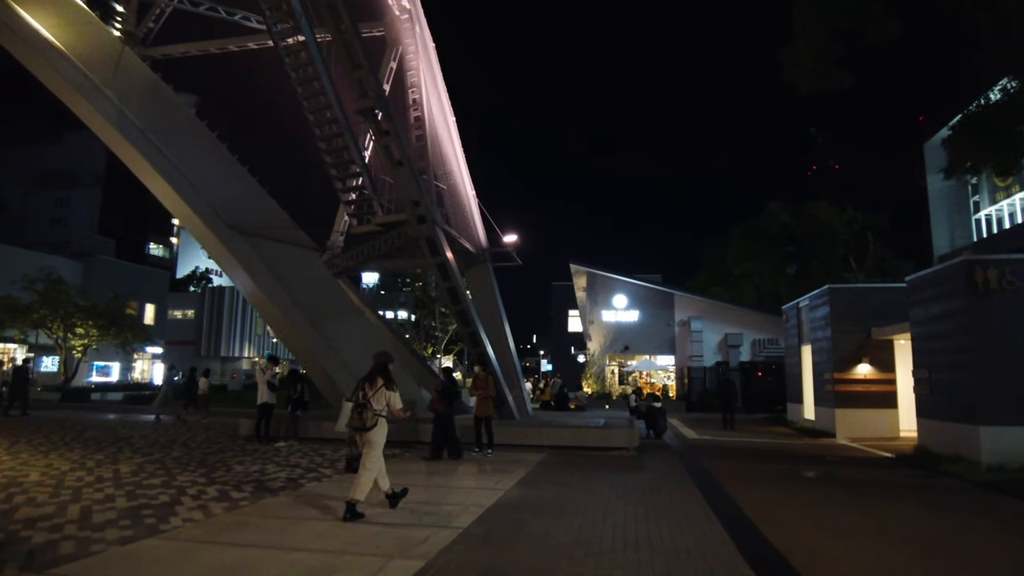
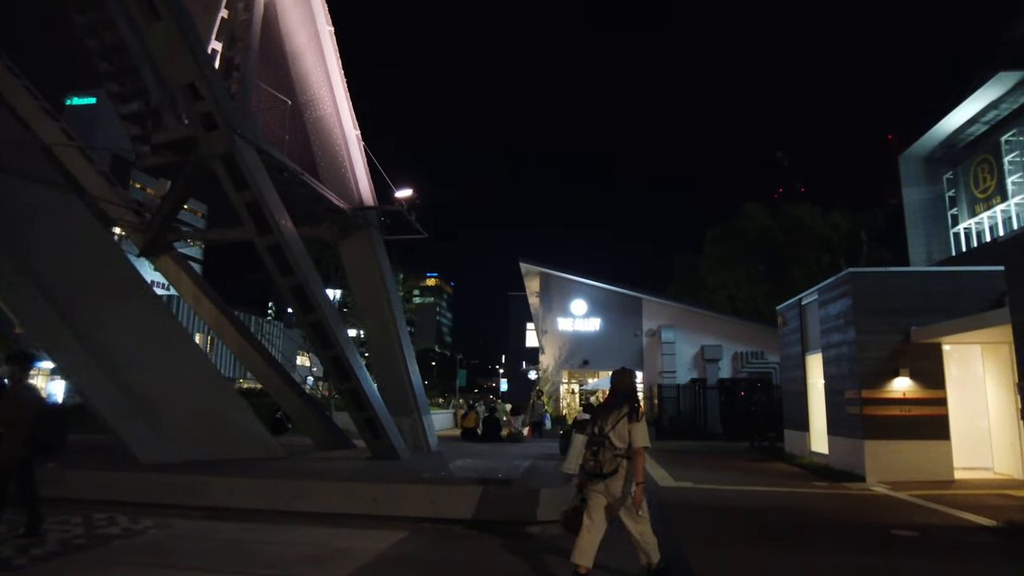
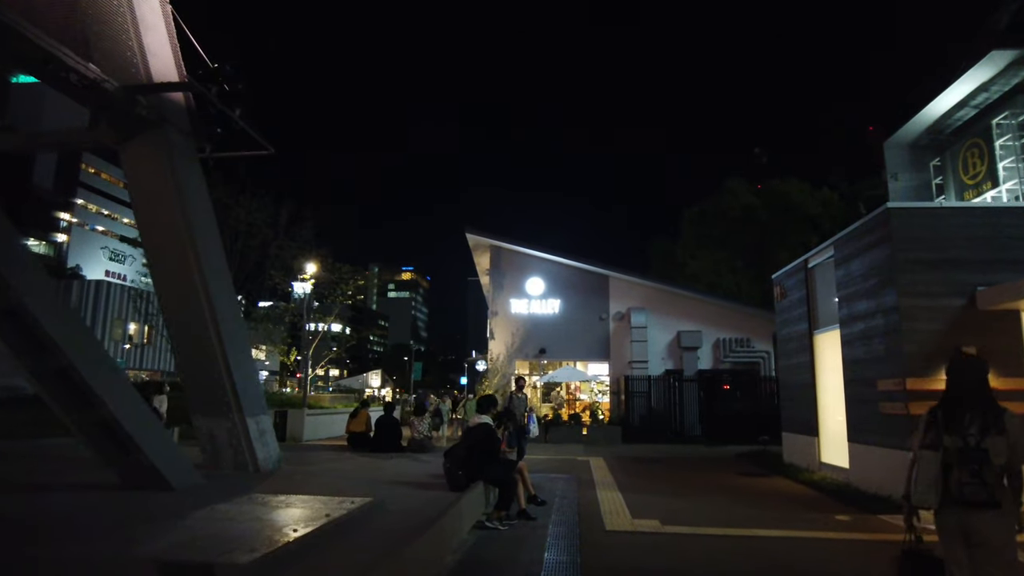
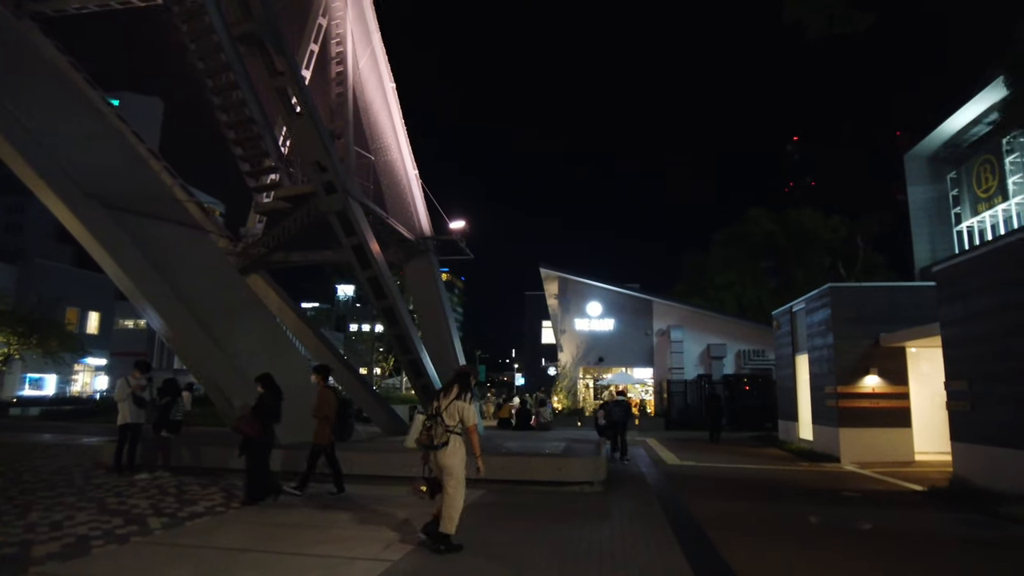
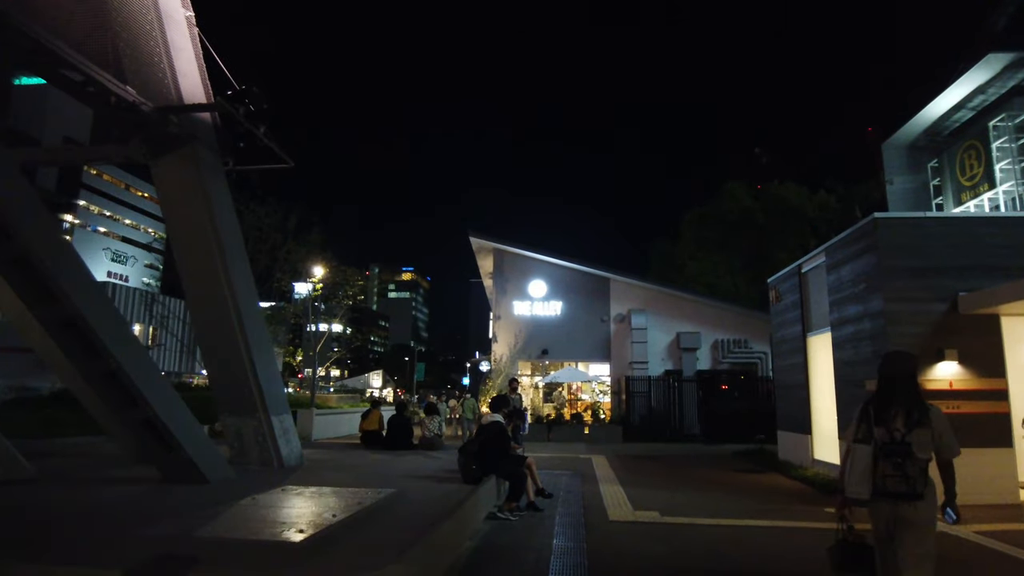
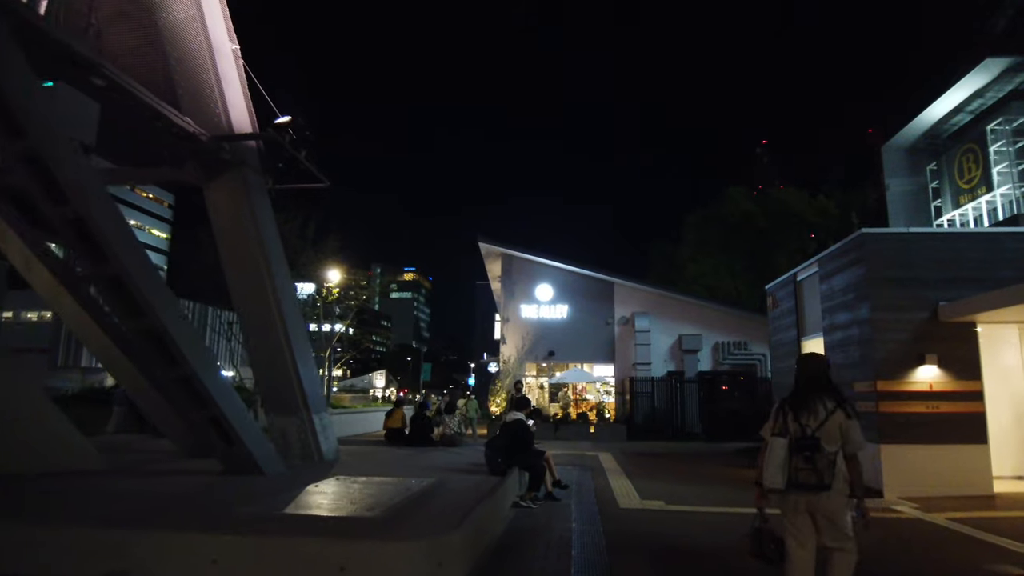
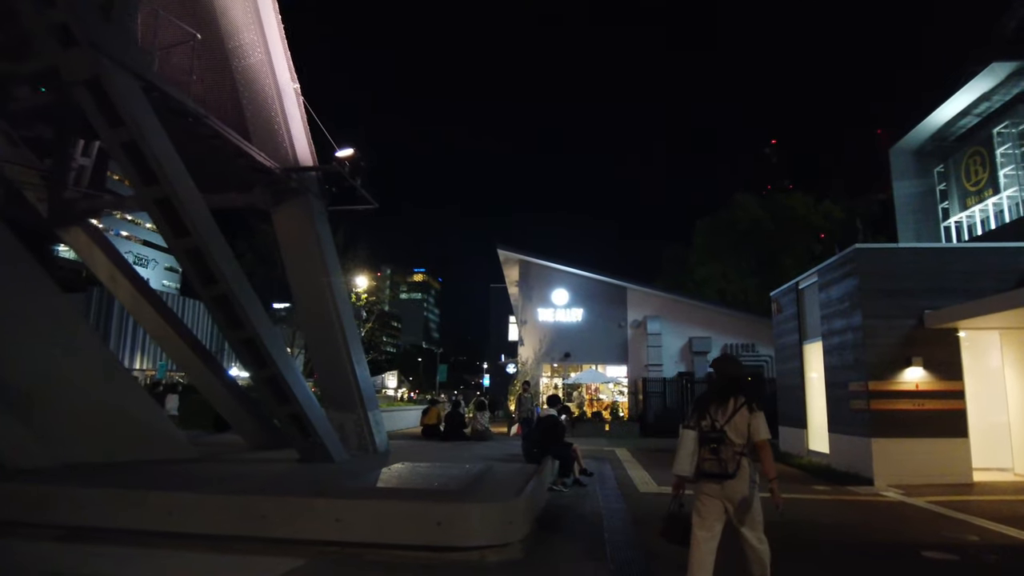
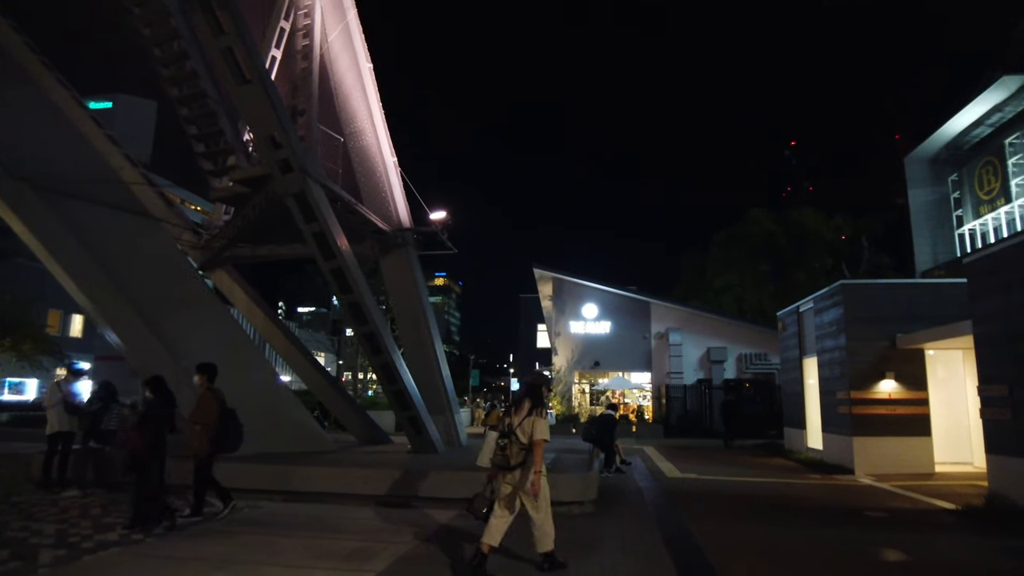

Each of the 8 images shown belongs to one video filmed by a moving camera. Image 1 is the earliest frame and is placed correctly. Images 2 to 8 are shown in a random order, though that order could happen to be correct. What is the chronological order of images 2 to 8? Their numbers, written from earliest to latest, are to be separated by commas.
4, 8, 2, 7, 6, 5, 3
